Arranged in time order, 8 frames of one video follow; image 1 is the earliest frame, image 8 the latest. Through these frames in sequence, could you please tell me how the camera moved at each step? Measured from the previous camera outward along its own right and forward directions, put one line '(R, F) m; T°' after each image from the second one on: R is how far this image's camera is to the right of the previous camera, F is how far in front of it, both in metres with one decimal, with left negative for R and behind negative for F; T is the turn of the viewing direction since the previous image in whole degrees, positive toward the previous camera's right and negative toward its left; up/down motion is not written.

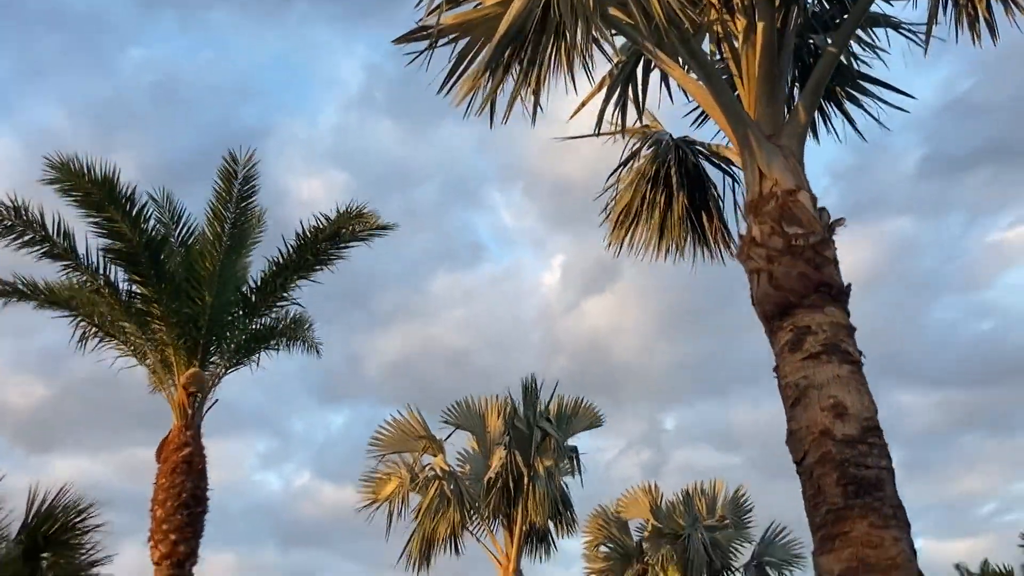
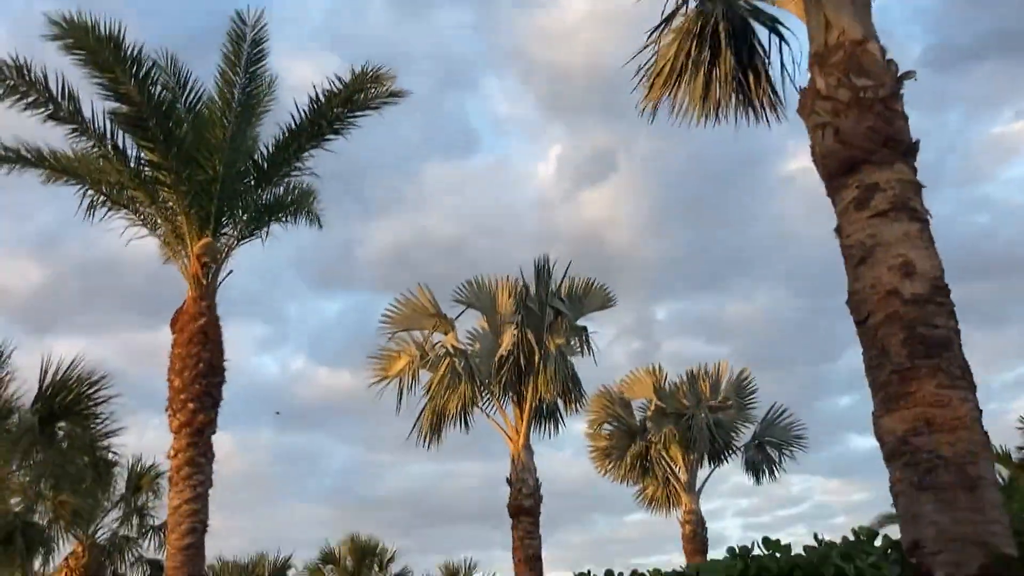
(0.0, +0.4) m; -2°
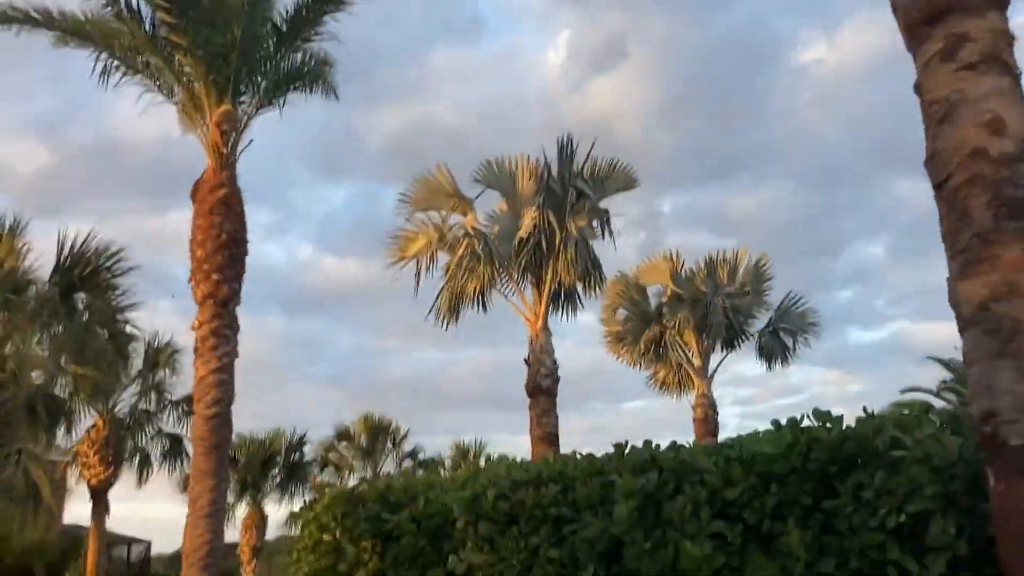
(-0.2, +0.2) m; 0°
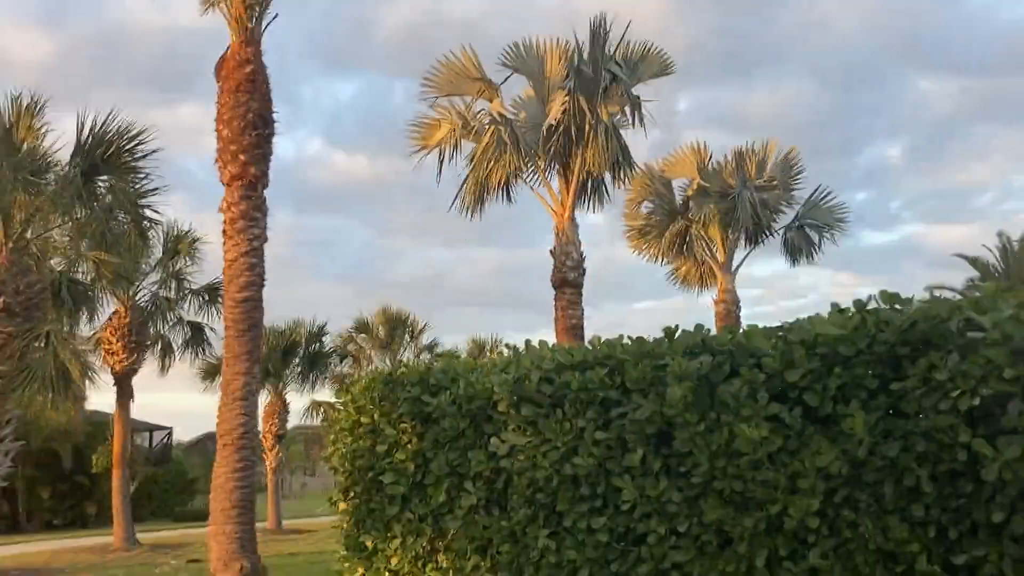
(-0.2, +0.2) m; -1°
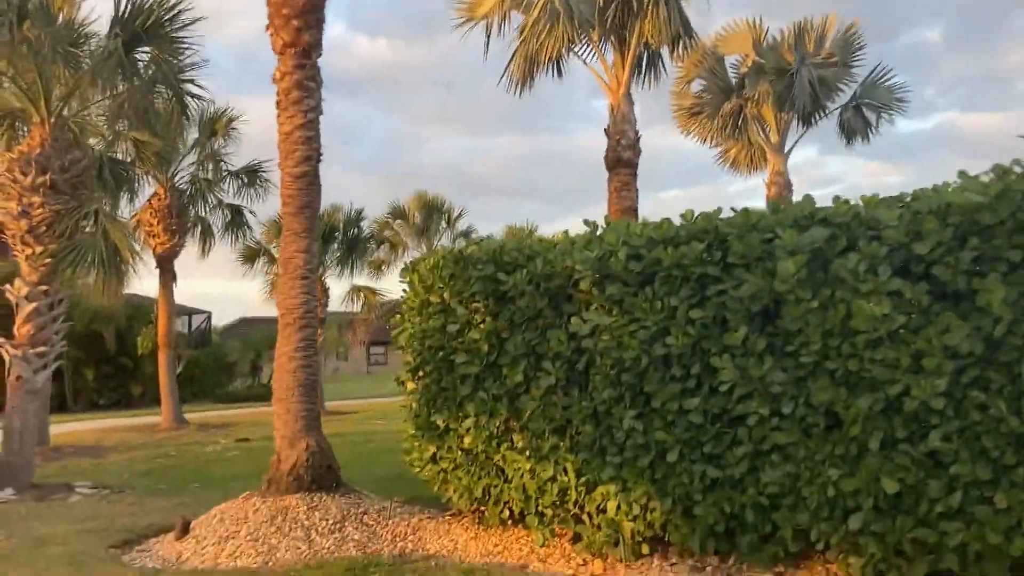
(-0.4, +0.3) m; -1°
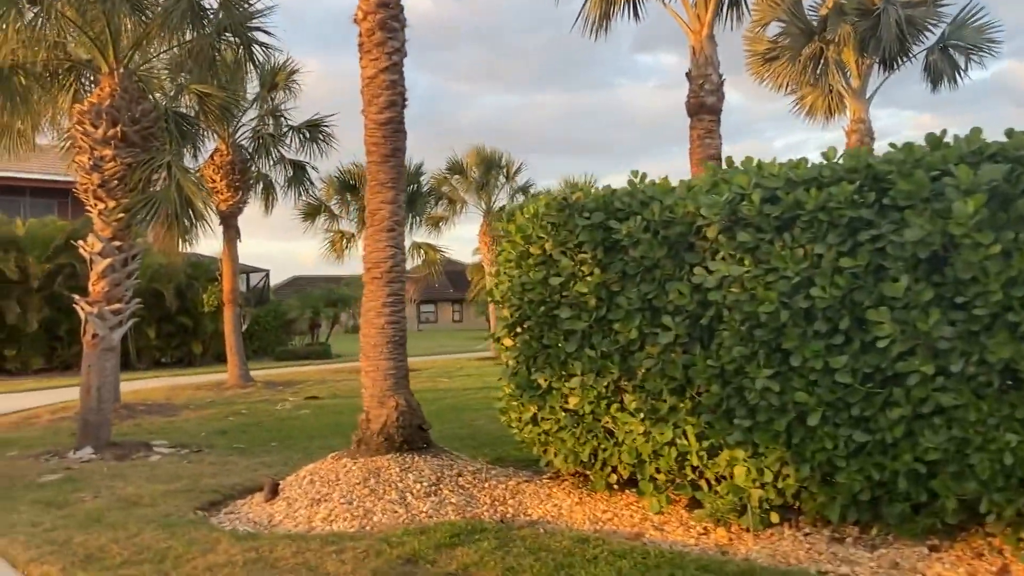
(-0.4, +0.4) m; -3°
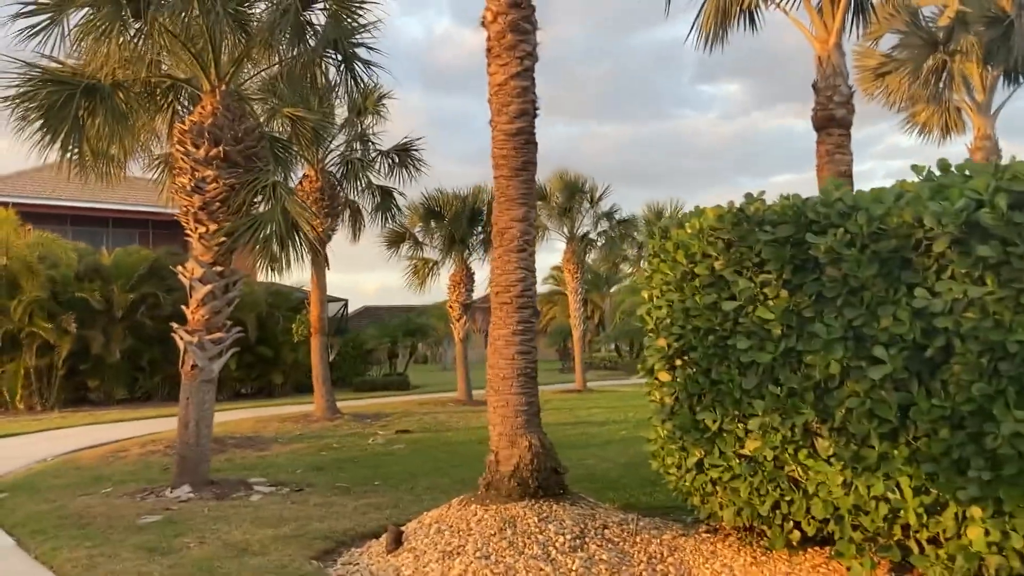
(-0.6, +0.7) m; -4°
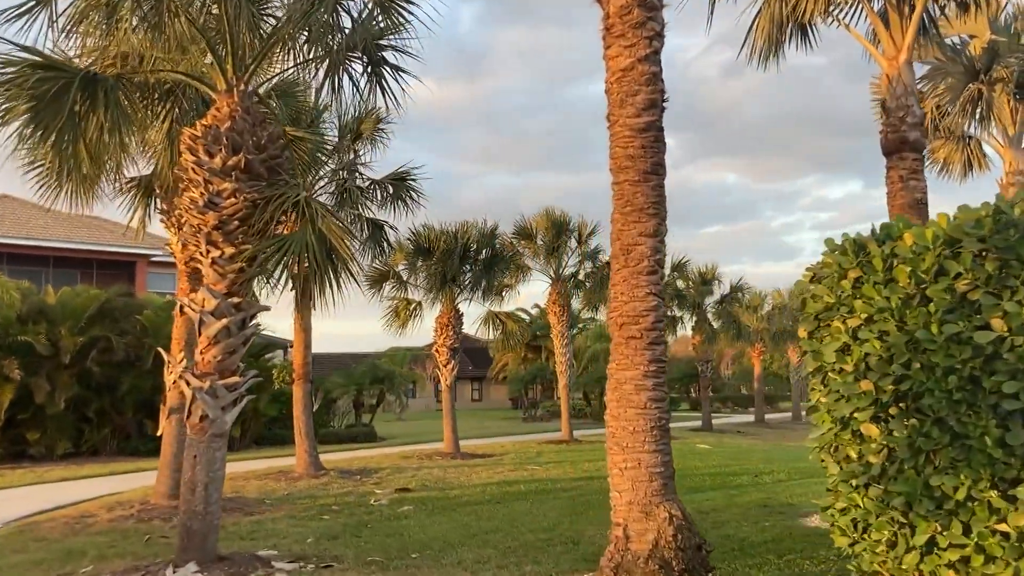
(-1.1, +1.4) m; +4°
